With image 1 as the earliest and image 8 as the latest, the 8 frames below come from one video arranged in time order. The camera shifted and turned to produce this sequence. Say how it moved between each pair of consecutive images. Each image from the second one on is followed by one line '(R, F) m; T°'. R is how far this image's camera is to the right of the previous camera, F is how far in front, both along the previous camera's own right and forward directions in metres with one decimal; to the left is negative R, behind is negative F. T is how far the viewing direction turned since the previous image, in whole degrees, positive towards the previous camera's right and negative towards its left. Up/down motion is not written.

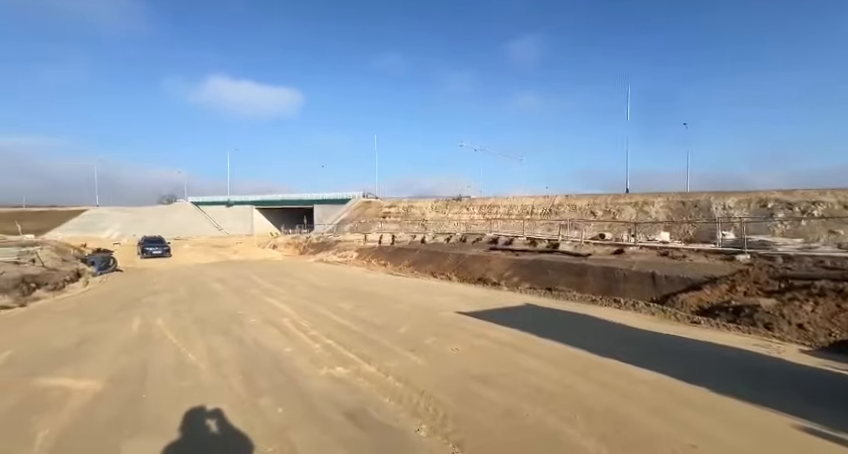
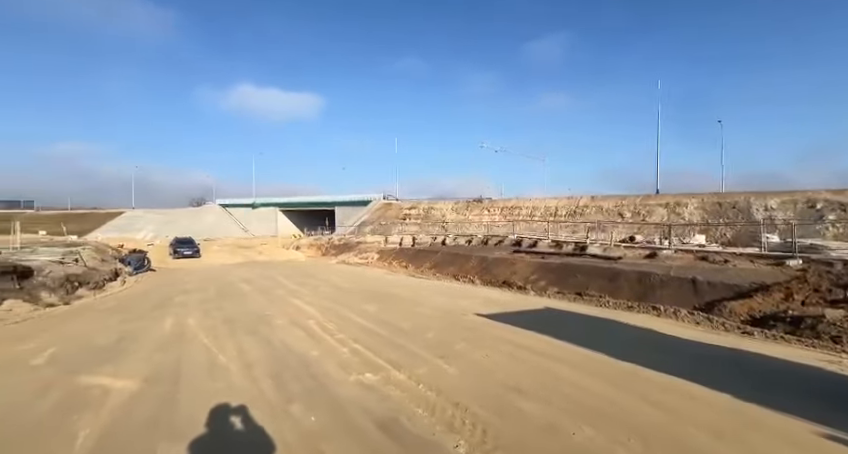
(-0.2, +0.2) m; -3°
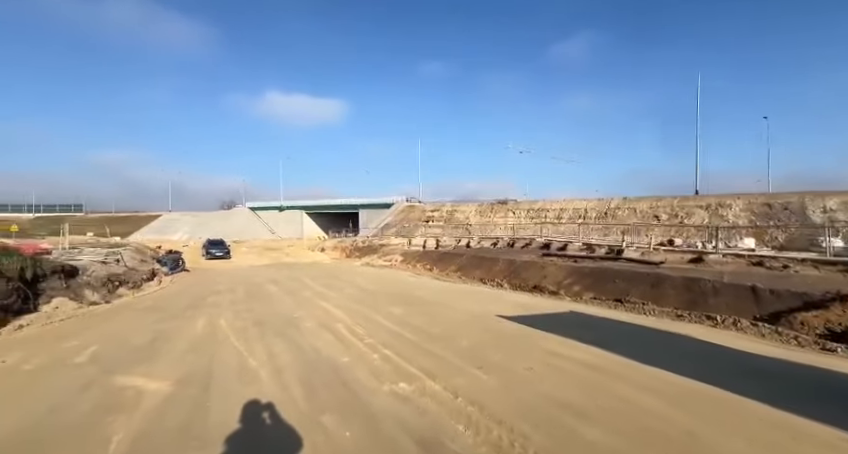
(-0.2, +0.4) m; -3°
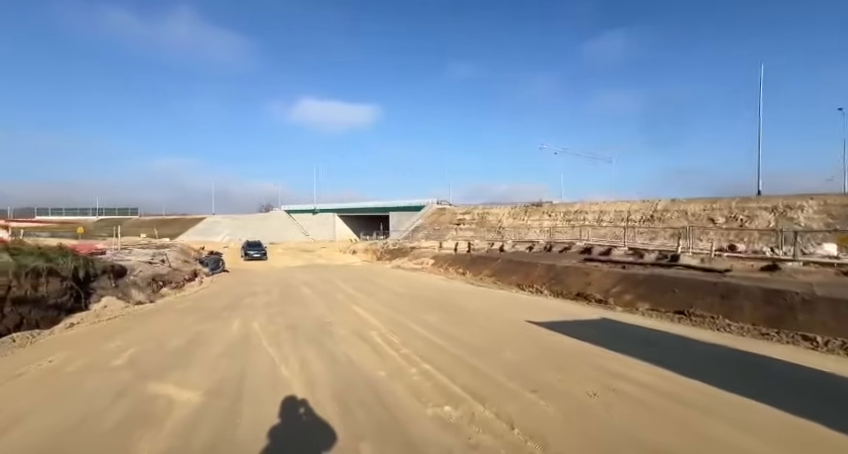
(-0.2, +0.7) m; -4°
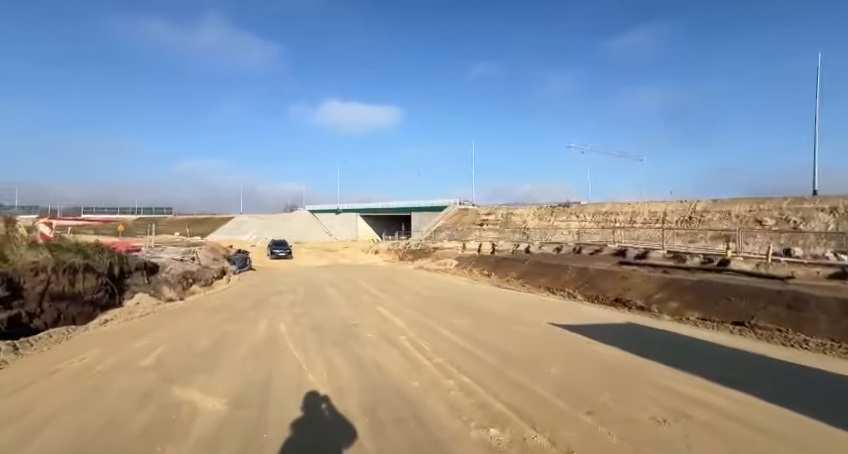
(-0.3, +0.6) m; -3°
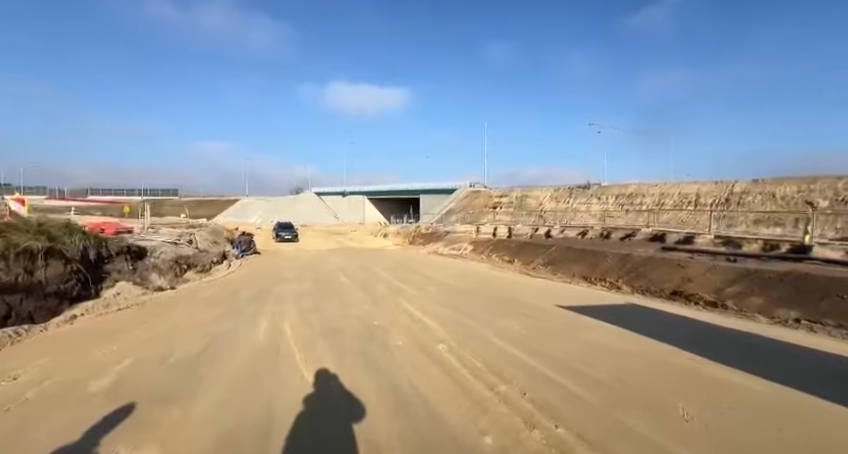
(-0.7, +2.1) m; -1°
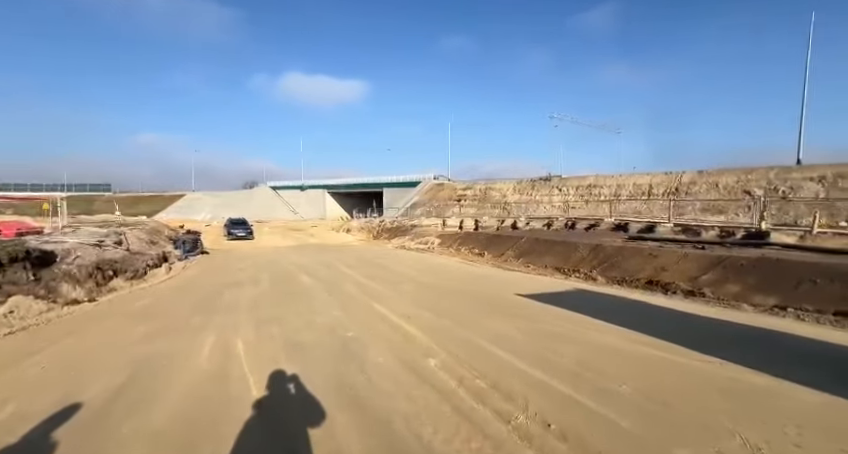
(-0.3, +1.1) m; +5°
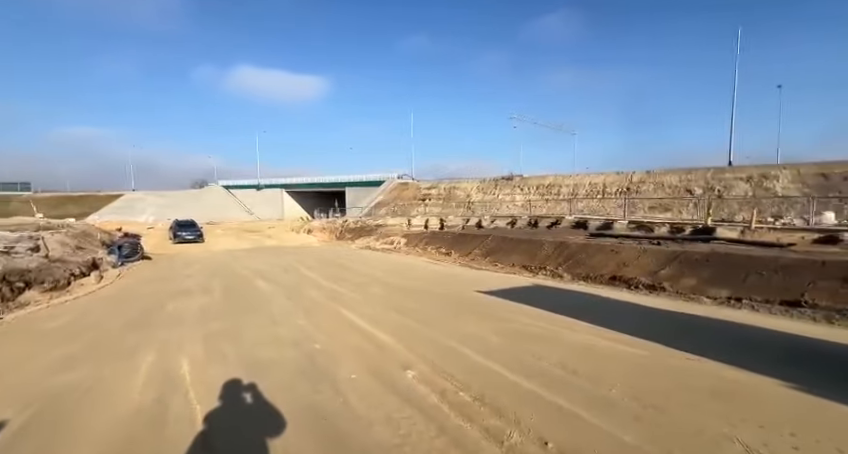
(-0.2, +0.6) m; +5°
